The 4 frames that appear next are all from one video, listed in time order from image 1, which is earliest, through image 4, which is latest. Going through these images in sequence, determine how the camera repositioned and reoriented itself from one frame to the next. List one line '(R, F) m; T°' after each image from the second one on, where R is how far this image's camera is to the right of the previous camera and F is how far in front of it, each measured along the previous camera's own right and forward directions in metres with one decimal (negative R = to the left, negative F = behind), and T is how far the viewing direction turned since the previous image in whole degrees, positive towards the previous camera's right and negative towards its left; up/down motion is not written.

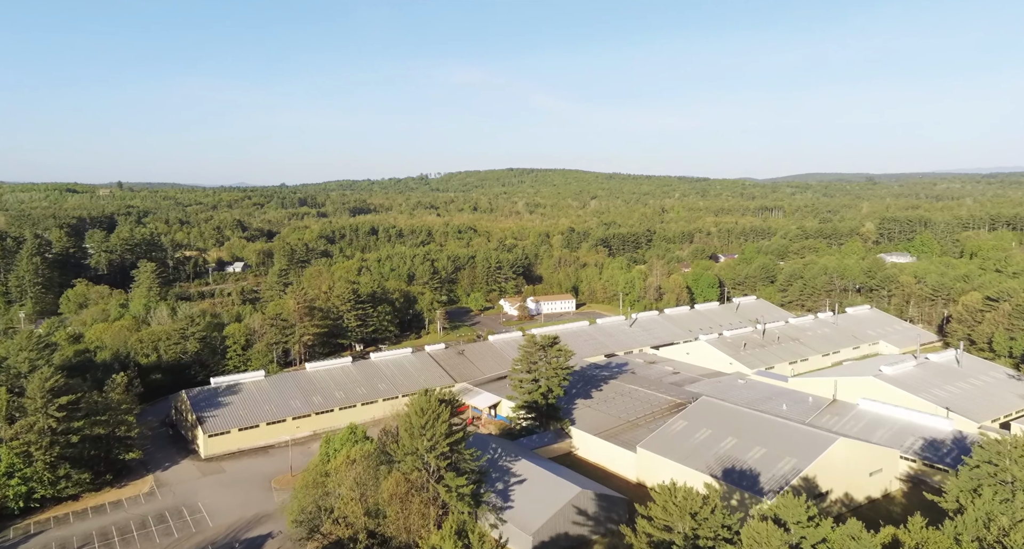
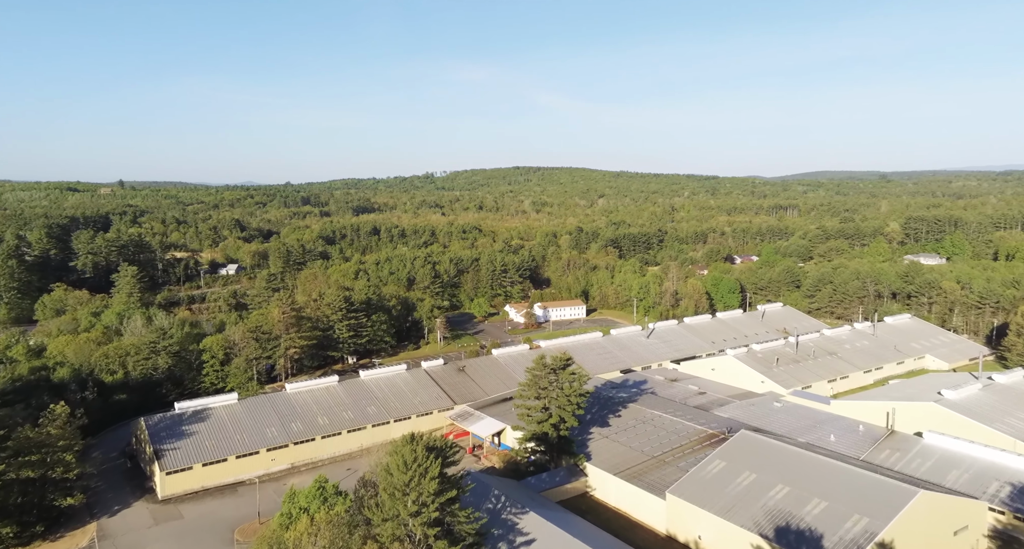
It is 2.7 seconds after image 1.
(0.0, +3.8) m; -1°
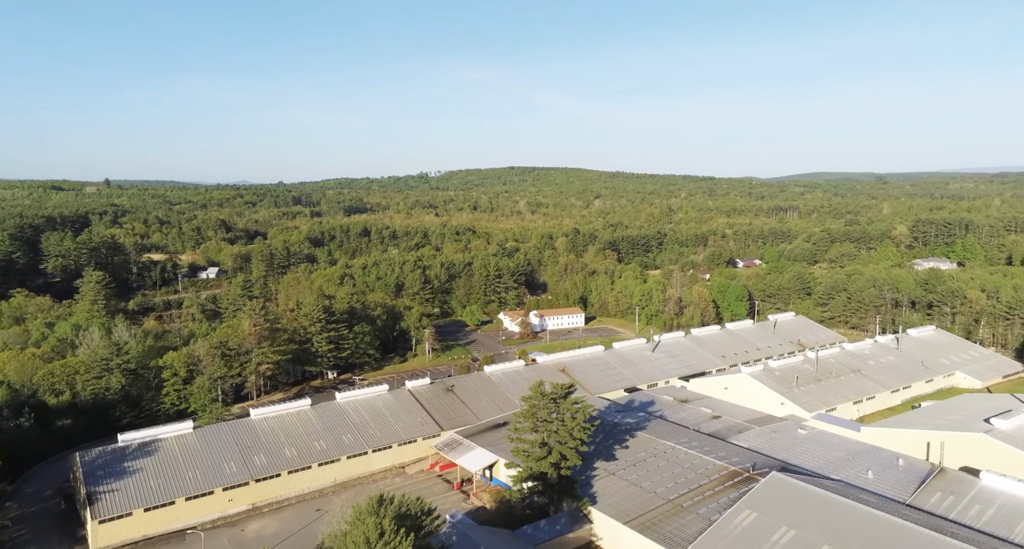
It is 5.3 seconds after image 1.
(0.0, +3.2) m; 0°
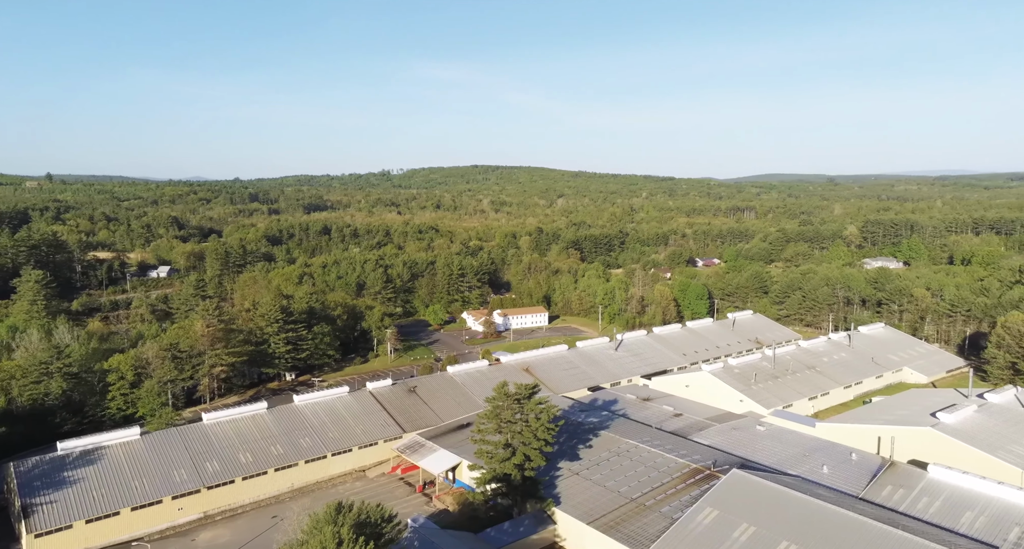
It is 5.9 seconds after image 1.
(0.0, +0.2) m; +3°
